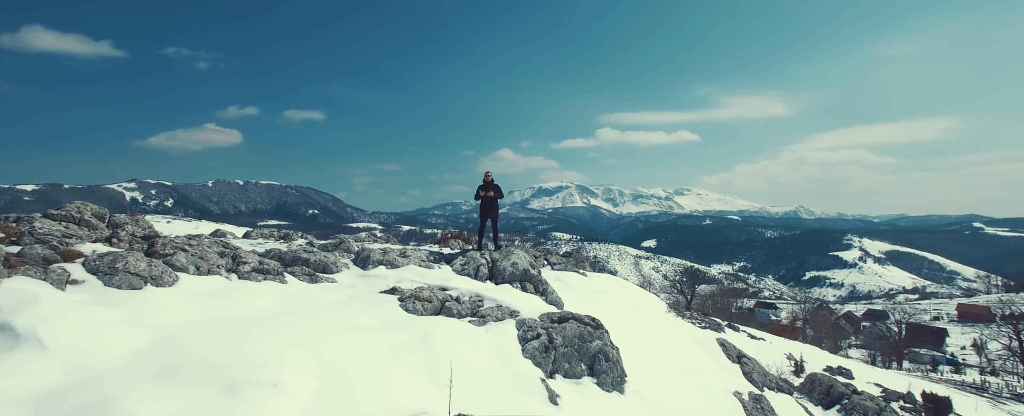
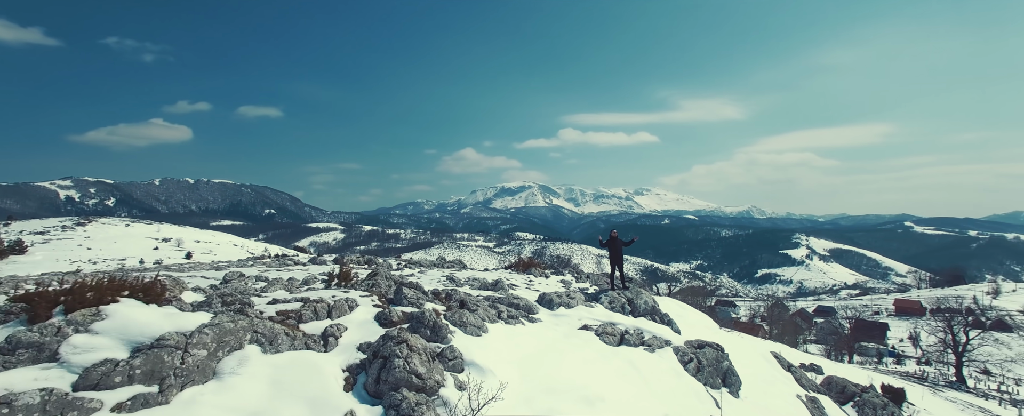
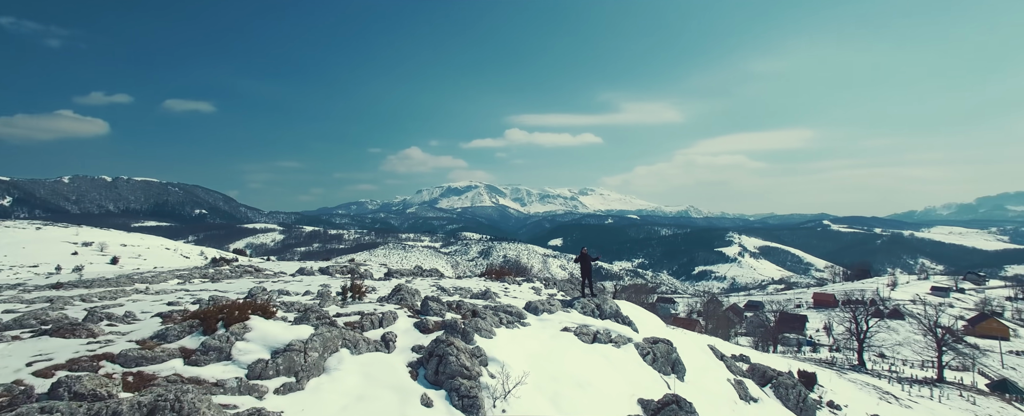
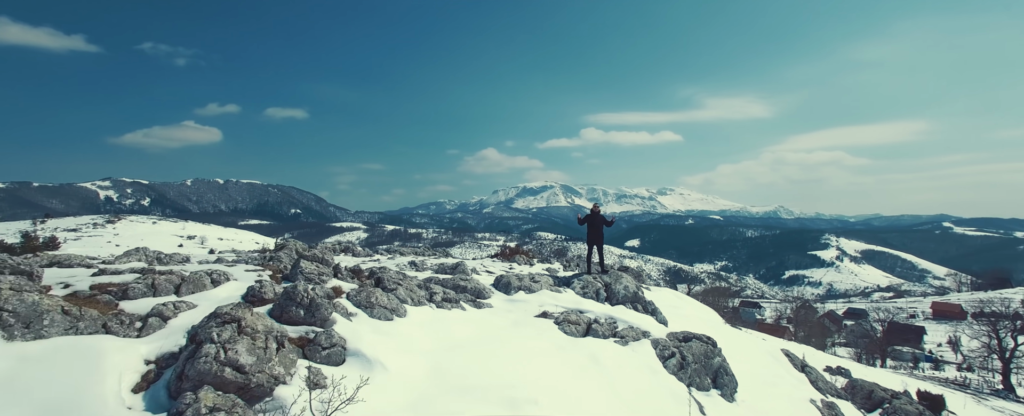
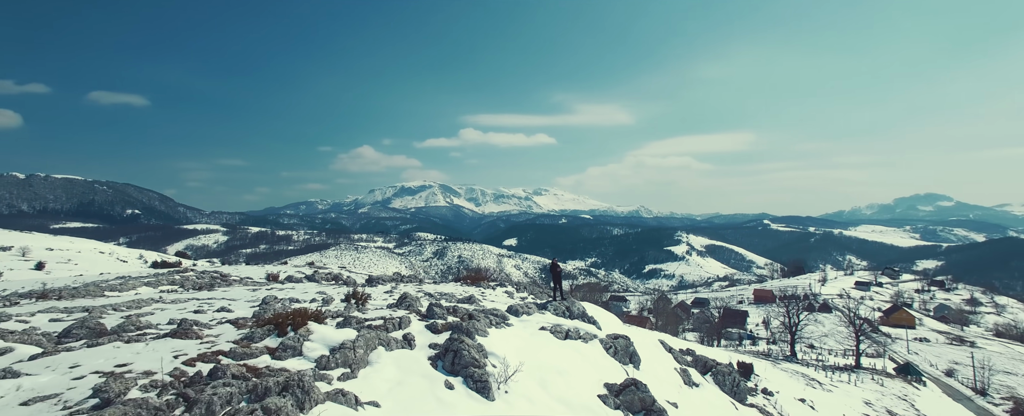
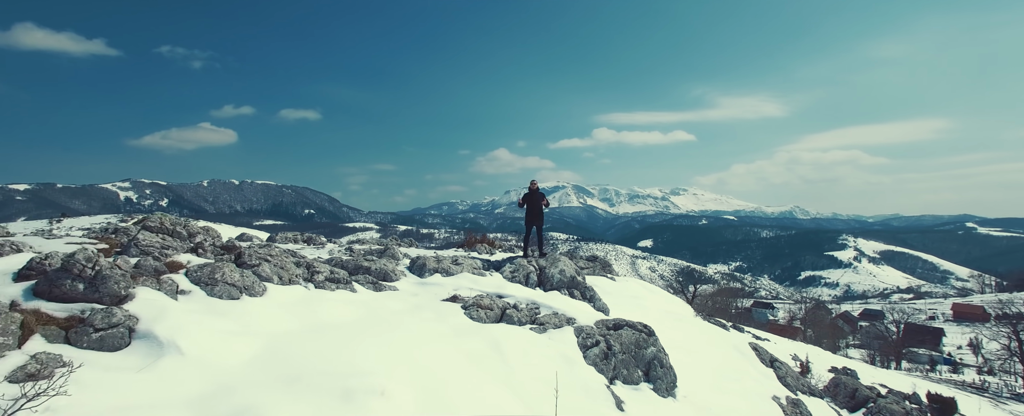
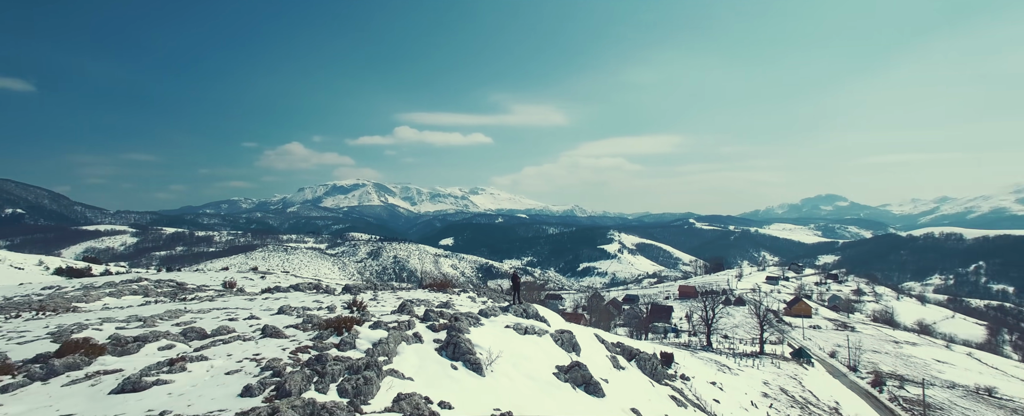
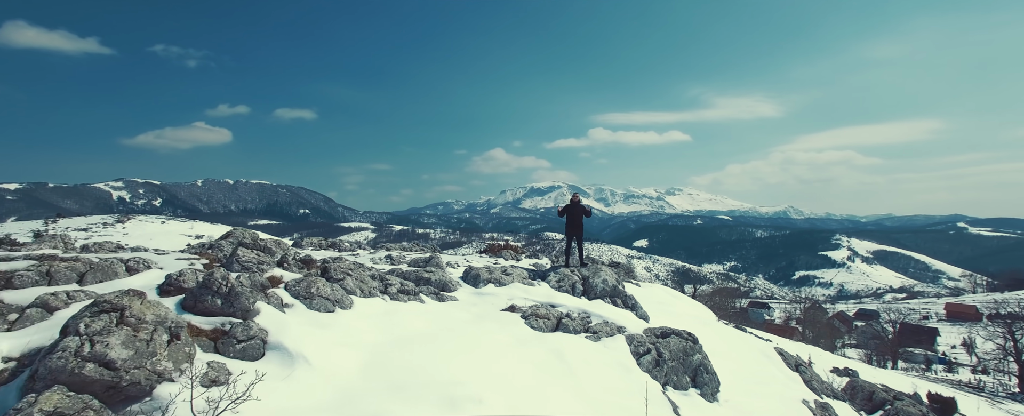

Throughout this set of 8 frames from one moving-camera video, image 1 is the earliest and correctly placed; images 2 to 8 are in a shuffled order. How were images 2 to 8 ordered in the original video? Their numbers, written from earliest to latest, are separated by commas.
6, 8, 4, 2, 3, 5, 7
